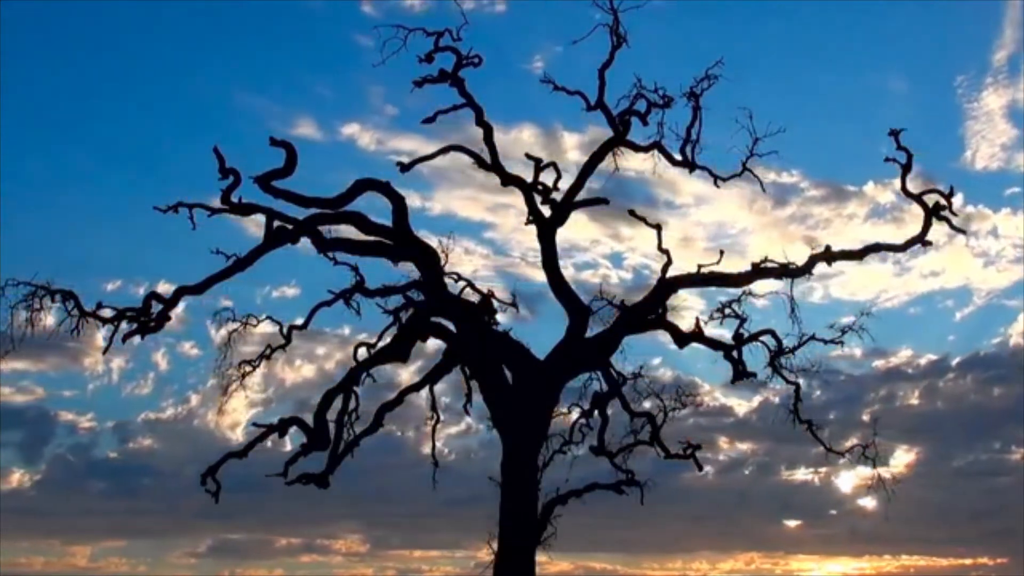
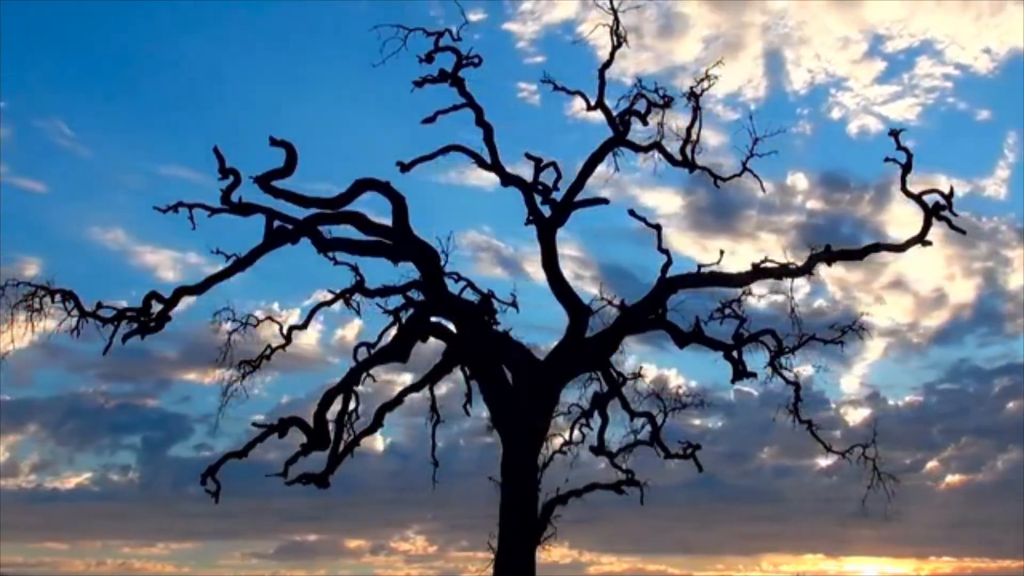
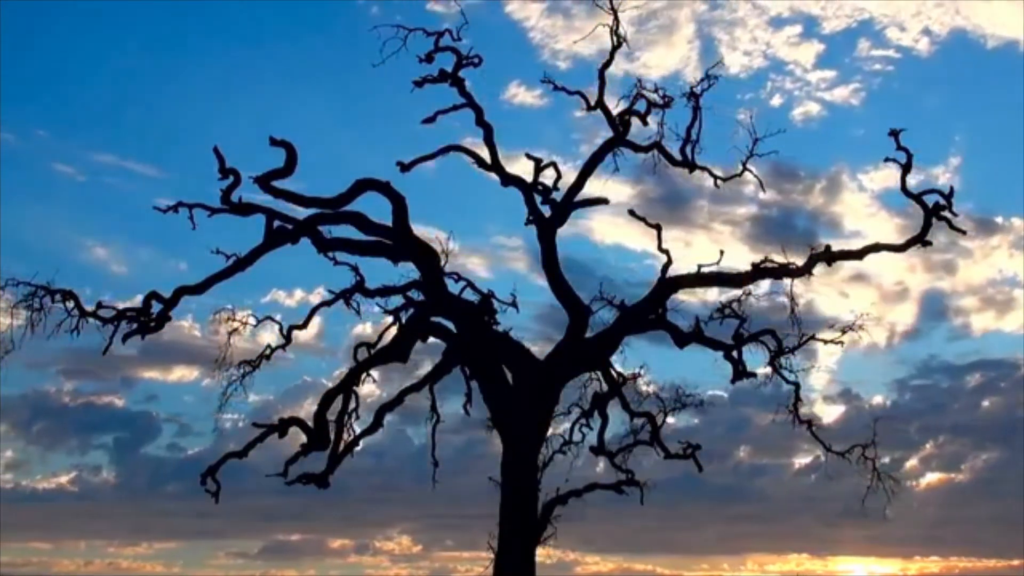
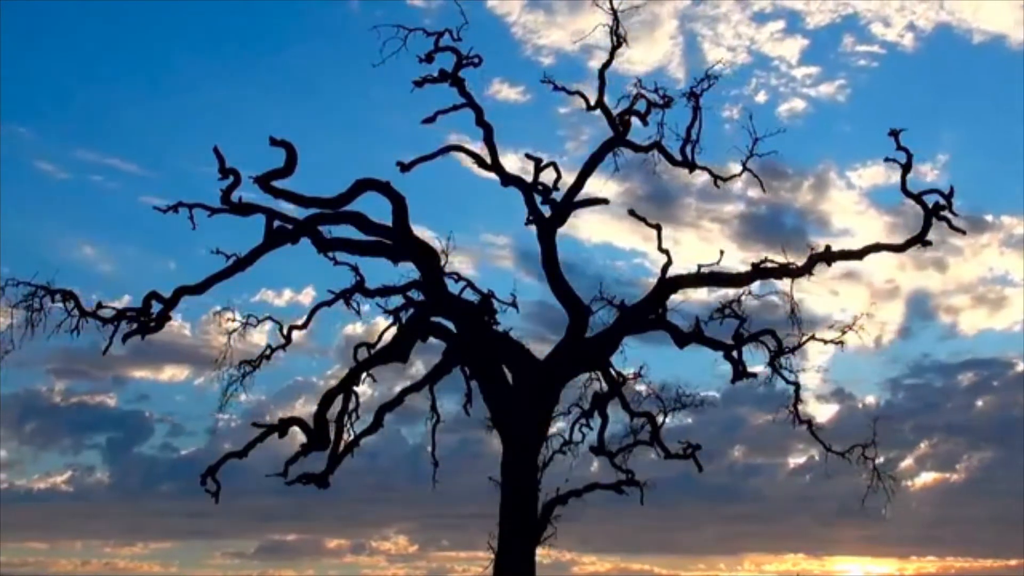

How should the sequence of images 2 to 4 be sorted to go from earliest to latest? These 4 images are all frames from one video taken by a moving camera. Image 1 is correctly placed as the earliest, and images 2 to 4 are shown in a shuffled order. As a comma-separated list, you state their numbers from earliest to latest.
4, 3, 2
